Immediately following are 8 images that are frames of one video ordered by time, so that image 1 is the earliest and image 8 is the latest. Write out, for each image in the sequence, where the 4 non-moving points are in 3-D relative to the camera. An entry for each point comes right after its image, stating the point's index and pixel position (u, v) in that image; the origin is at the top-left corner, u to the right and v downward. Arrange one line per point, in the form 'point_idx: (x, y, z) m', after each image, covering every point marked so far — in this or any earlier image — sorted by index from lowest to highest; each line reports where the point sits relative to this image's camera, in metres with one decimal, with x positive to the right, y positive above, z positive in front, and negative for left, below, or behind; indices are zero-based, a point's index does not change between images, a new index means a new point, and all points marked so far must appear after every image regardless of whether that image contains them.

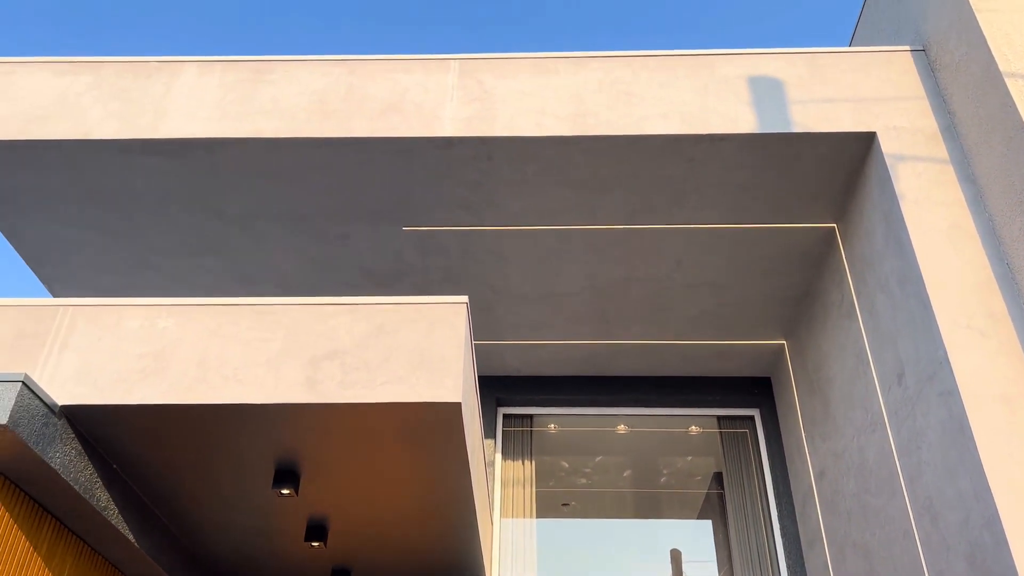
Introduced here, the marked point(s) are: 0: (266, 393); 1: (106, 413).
0: (-1.1, -0.5, +3.8) m
1: (-1.9, -0.5, +3.9) m
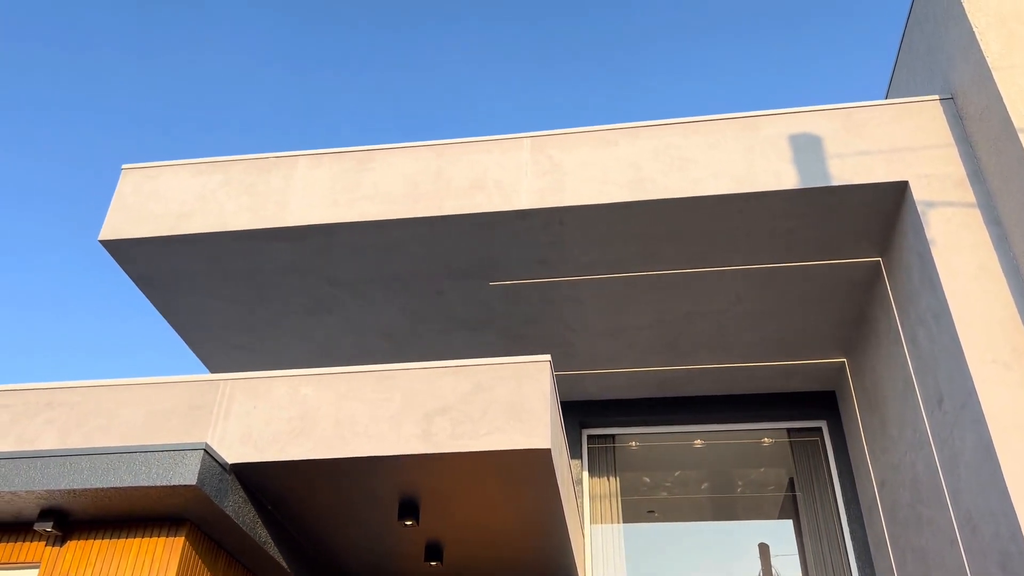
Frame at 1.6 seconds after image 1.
0: (-0.7, -0.9, +4.7) m
1: (-1.4, -1.0, +4.8) m
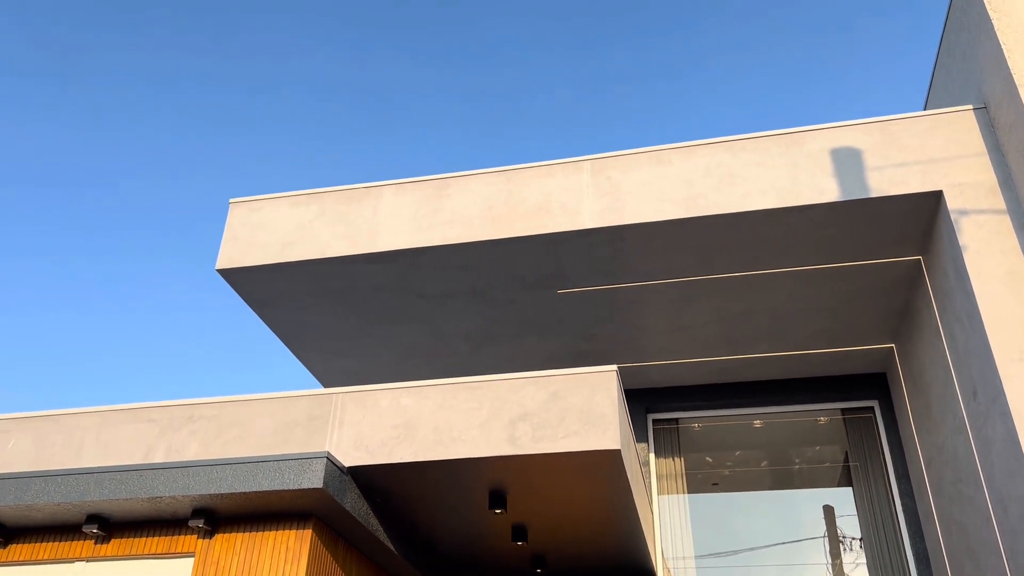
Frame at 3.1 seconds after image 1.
0: (-0.2, -1.0, +5.5) m
1: (-0.9, -1.2, +5.7) m
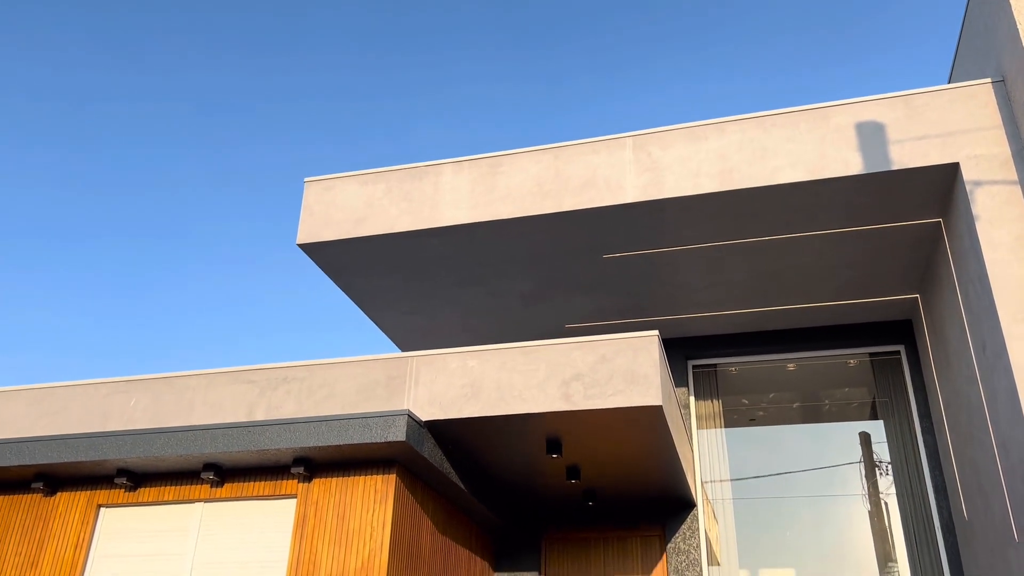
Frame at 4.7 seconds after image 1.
0: (+0.2, -0.9, +6.3) m
1: (-0.5, -1.0, +6.5) m
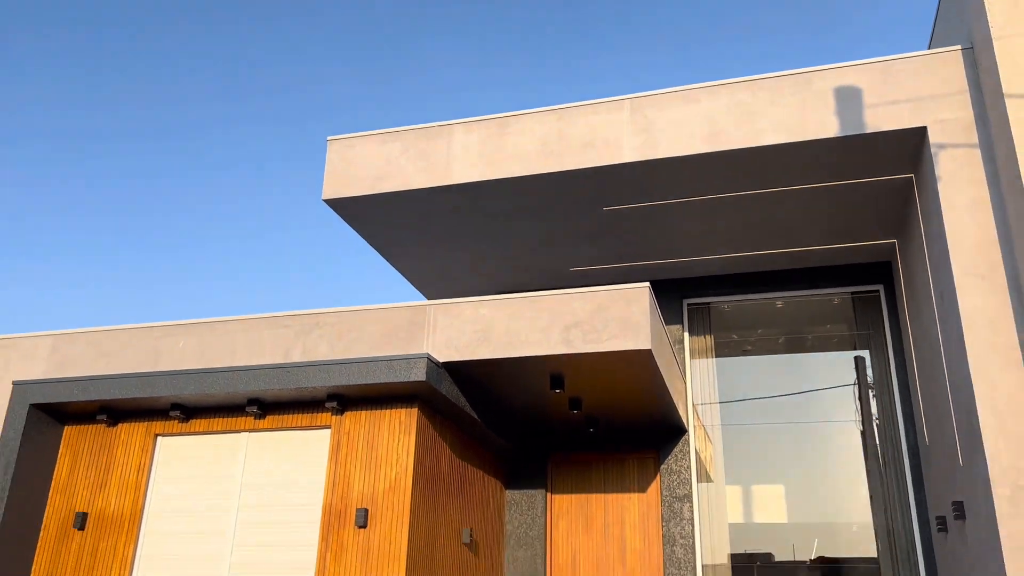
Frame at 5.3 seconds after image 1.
0: (+0.3, -0.5, +7.1) m
1: (-0.4, -0.6, +7.4) m
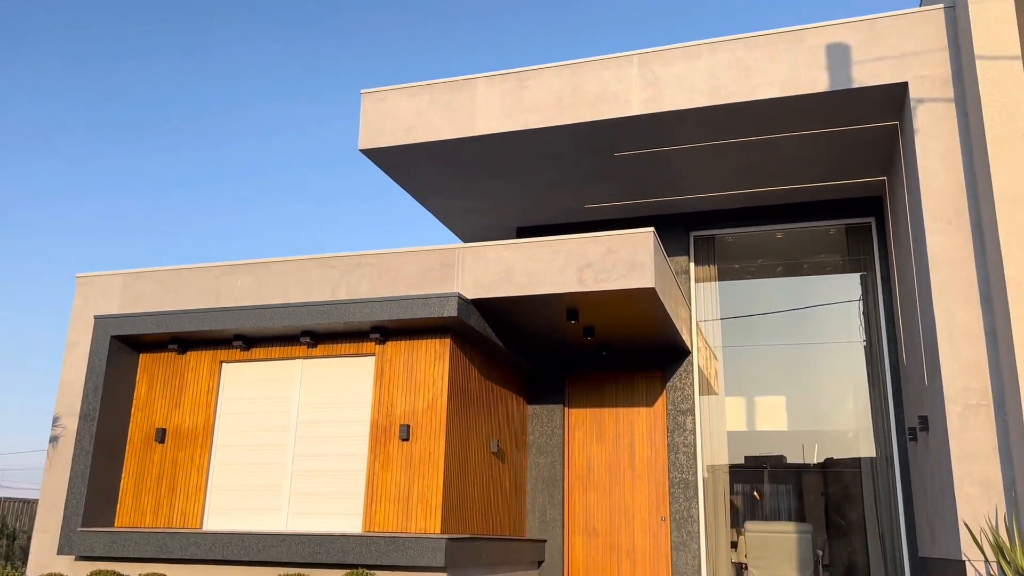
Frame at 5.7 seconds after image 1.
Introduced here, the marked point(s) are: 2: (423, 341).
0: (+0.5, 0.0, +8.1) m
1: (-0.2, -0.1, +8.4) m
2: (-0.9, -0.5, +8.6) m
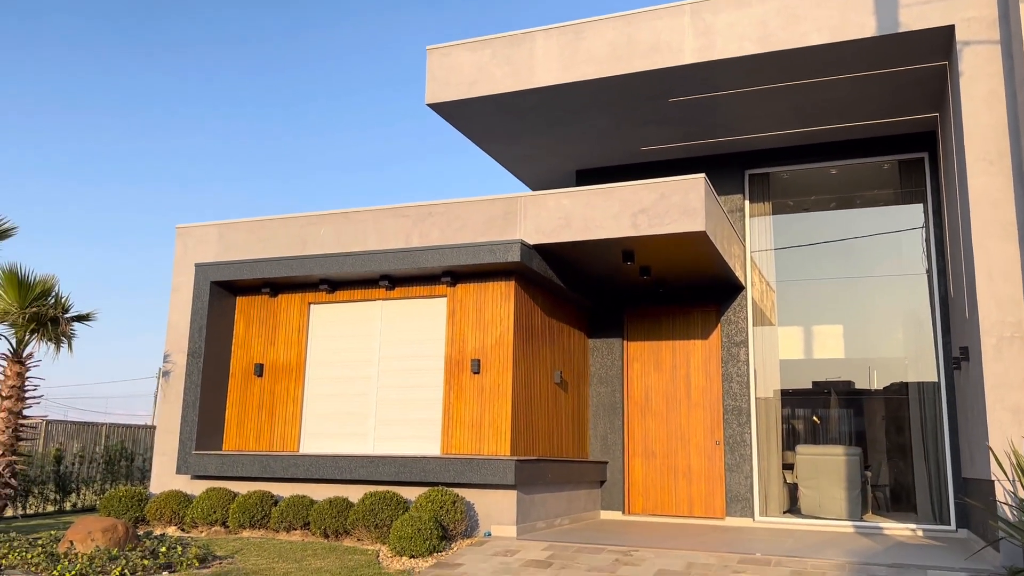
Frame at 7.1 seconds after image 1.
0: (+1.1, +0.6, +8.7) m
1: (+0.4, +0.5, +9.0) m
2: (-0.2, 0.0, +9.3) m
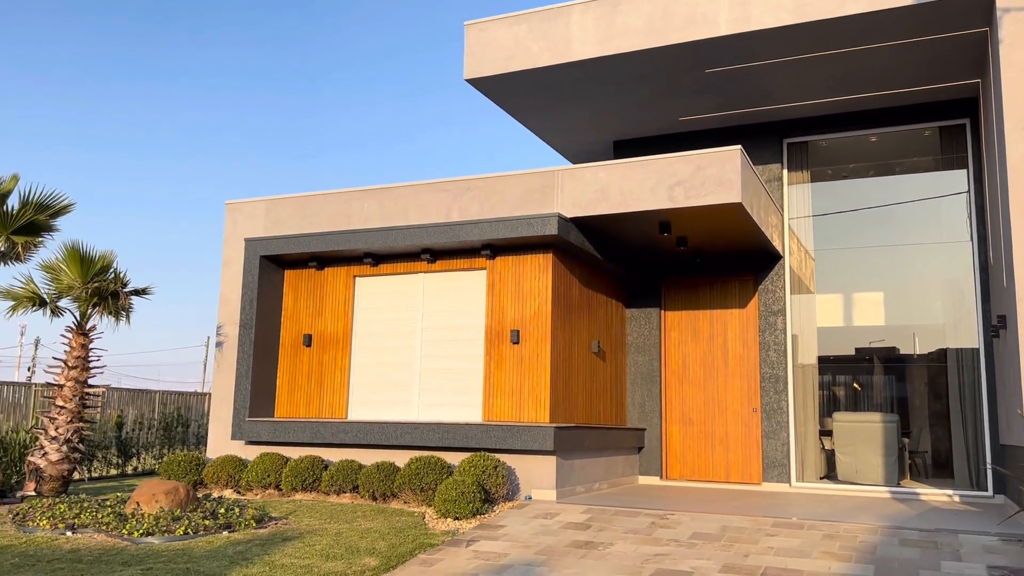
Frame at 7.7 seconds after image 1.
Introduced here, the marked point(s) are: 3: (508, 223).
0: (+1.5, +0.9, +8.8) m
1: (+0.8, +0.8, +9.2) m
2: (+0.2, +0.4, +9.6) m
3: (0.0, +0.7, +9.3) m
